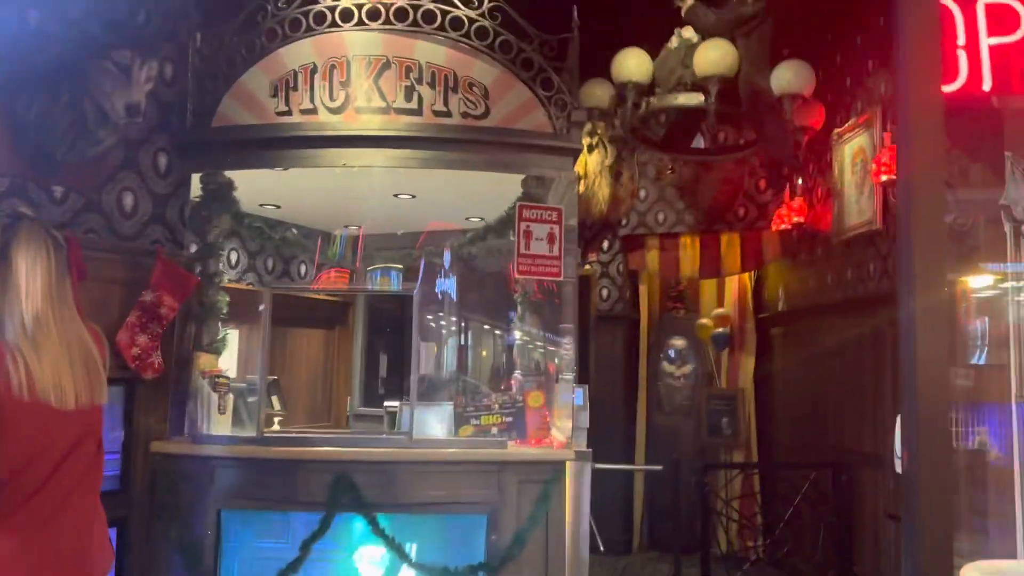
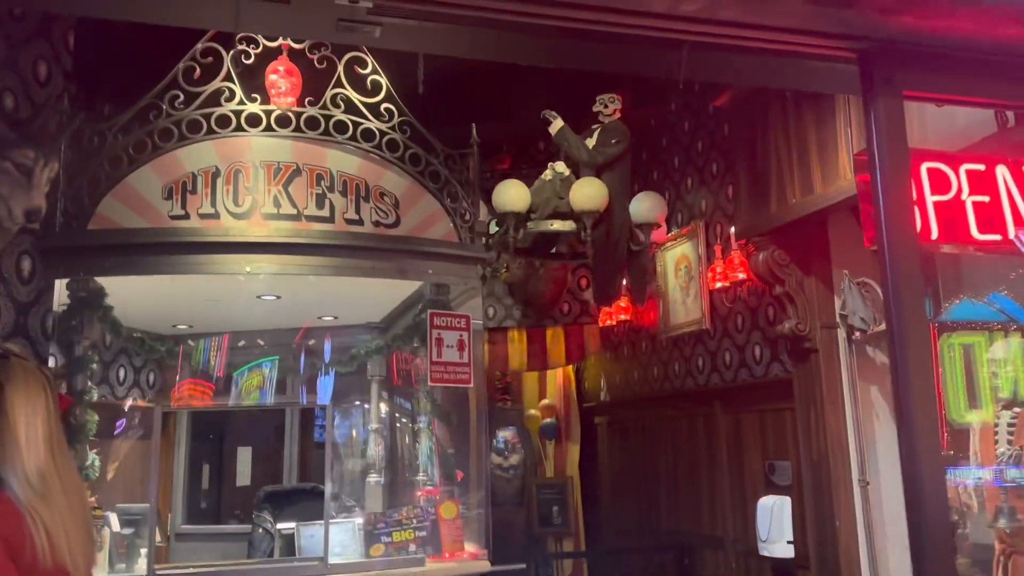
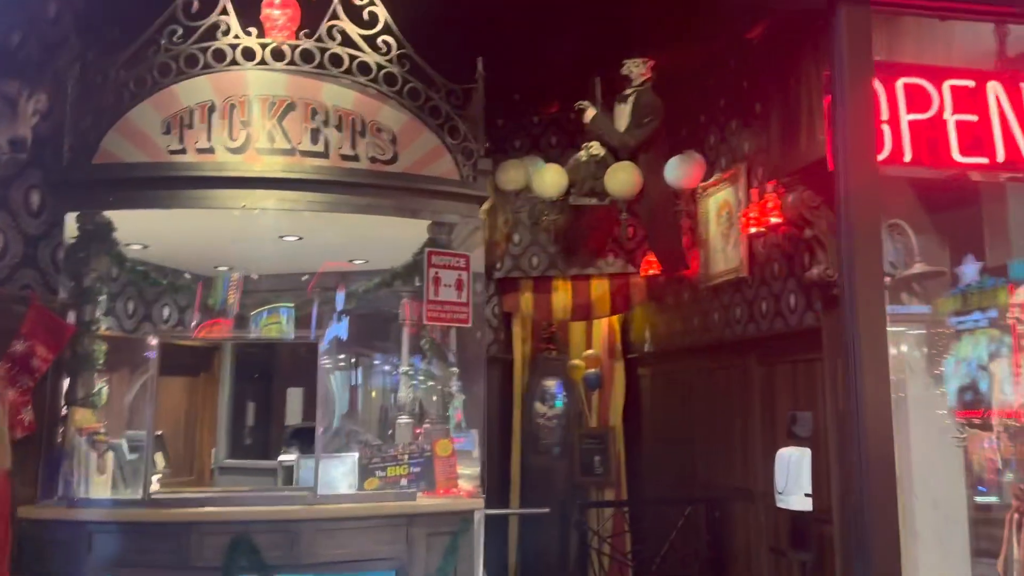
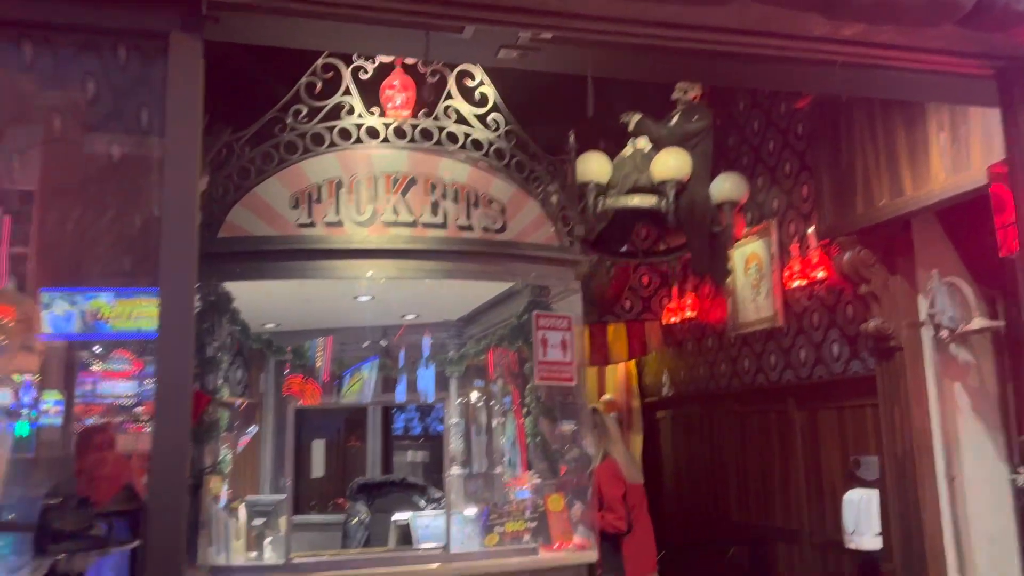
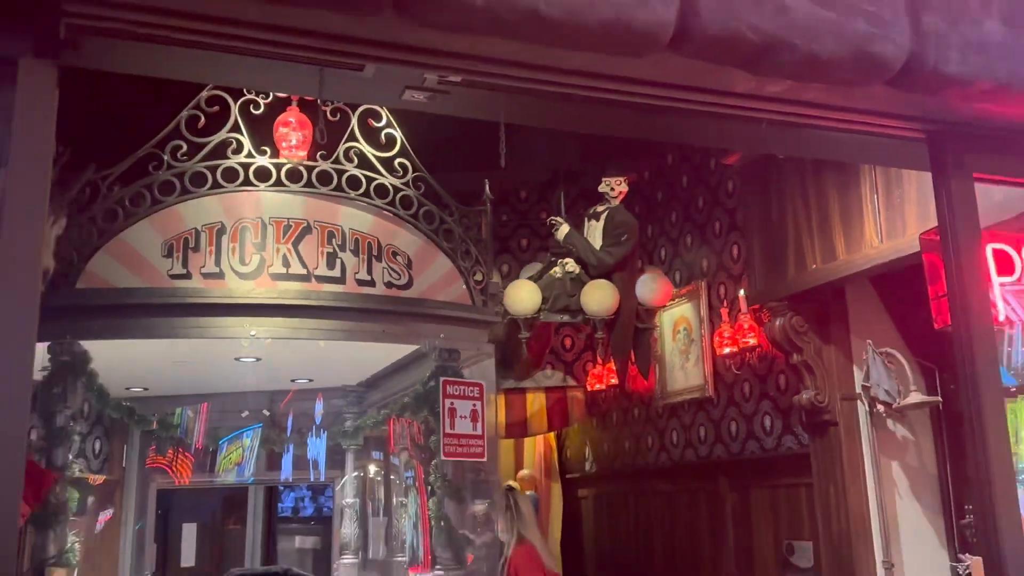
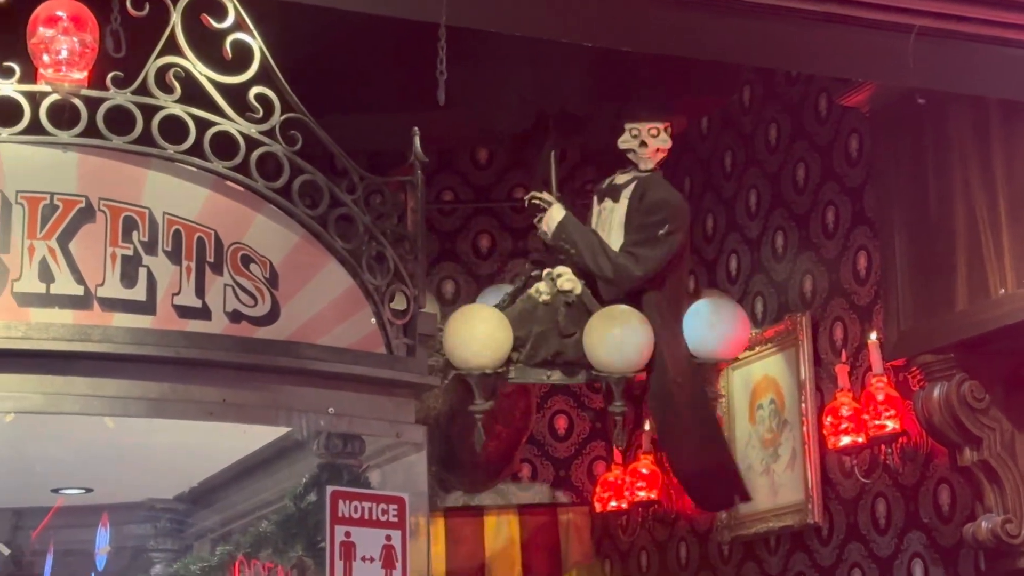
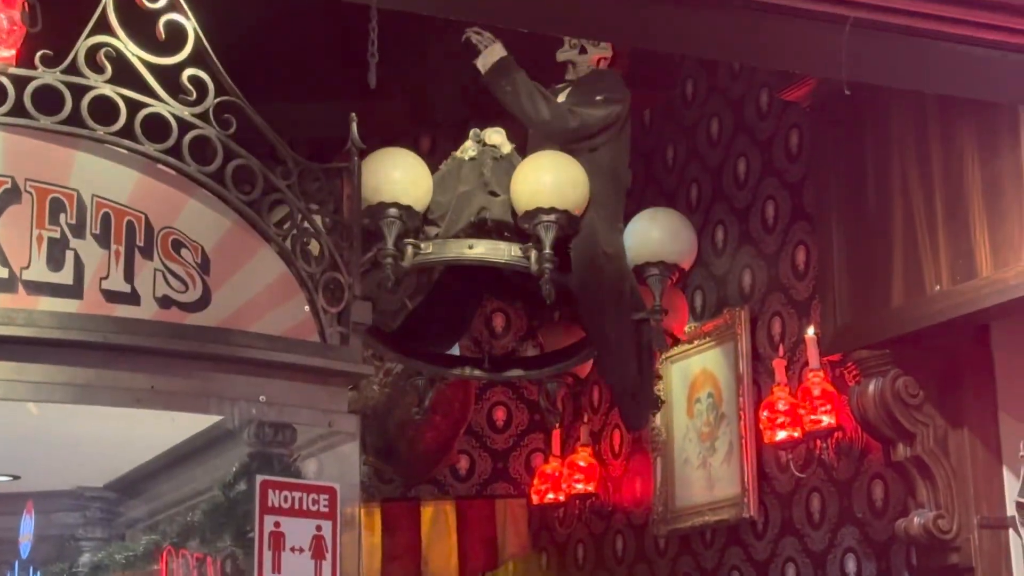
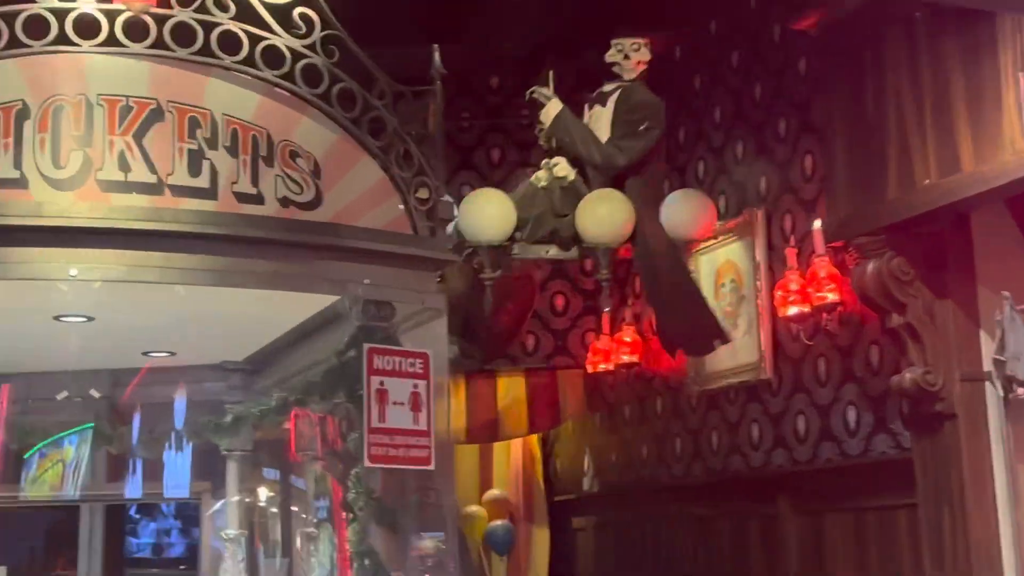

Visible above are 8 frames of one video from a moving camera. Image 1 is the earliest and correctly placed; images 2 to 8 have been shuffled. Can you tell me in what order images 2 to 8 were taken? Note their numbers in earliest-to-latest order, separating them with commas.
3, 2, 8, 7, 6, 5, 4
